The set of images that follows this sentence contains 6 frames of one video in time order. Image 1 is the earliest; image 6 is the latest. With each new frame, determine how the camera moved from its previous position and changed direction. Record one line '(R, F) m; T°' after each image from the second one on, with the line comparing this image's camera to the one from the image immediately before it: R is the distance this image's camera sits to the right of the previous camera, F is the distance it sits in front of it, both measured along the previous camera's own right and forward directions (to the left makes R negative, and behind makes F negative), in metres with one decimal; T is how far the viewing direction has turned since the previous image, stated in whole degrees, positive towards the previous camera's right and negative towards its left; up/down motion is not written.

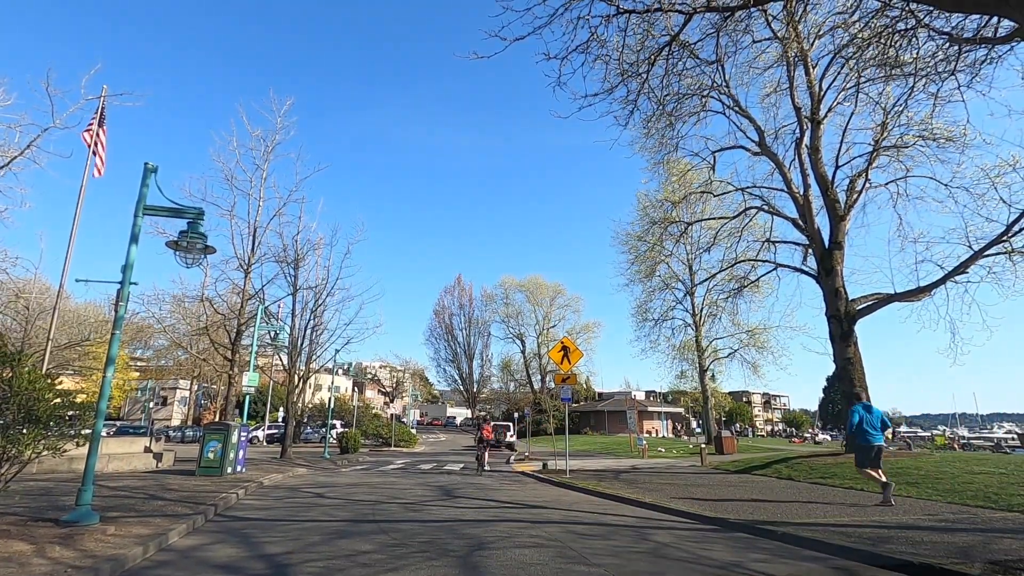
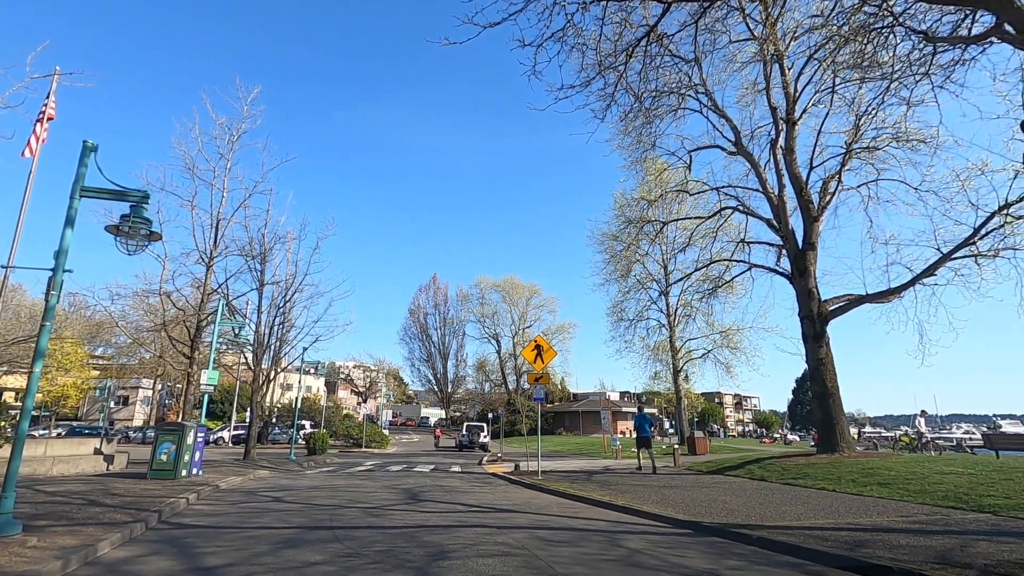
(+0.1, +0.5) m; +2°
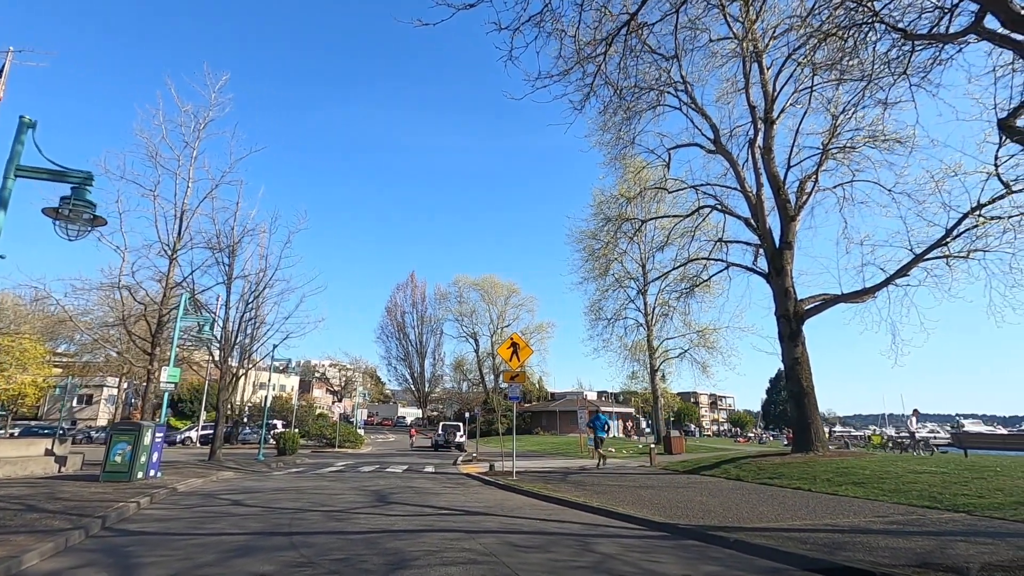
(+0.1, +0.4) m; +2°
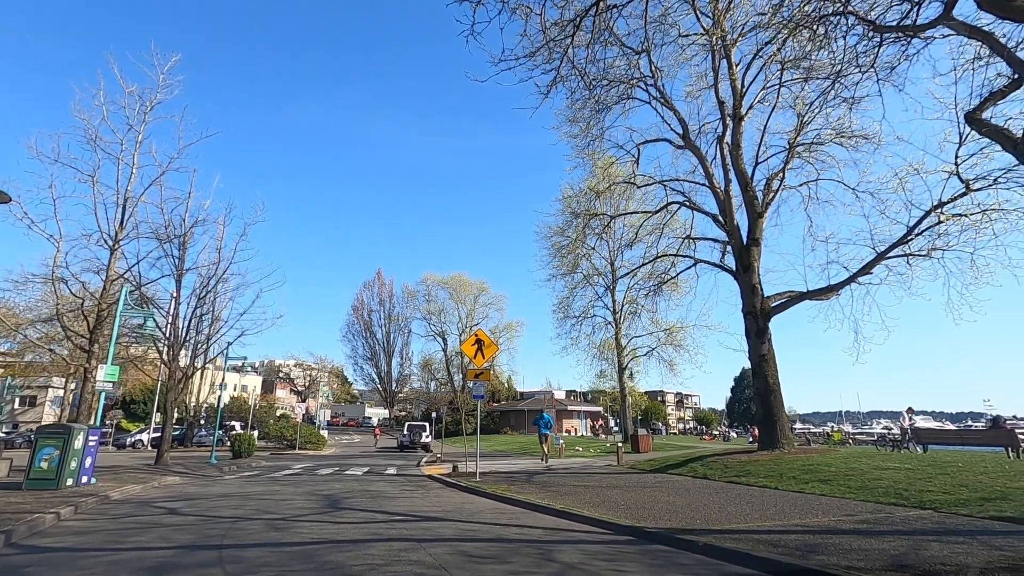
(+0.2, +0.6) m; +3°
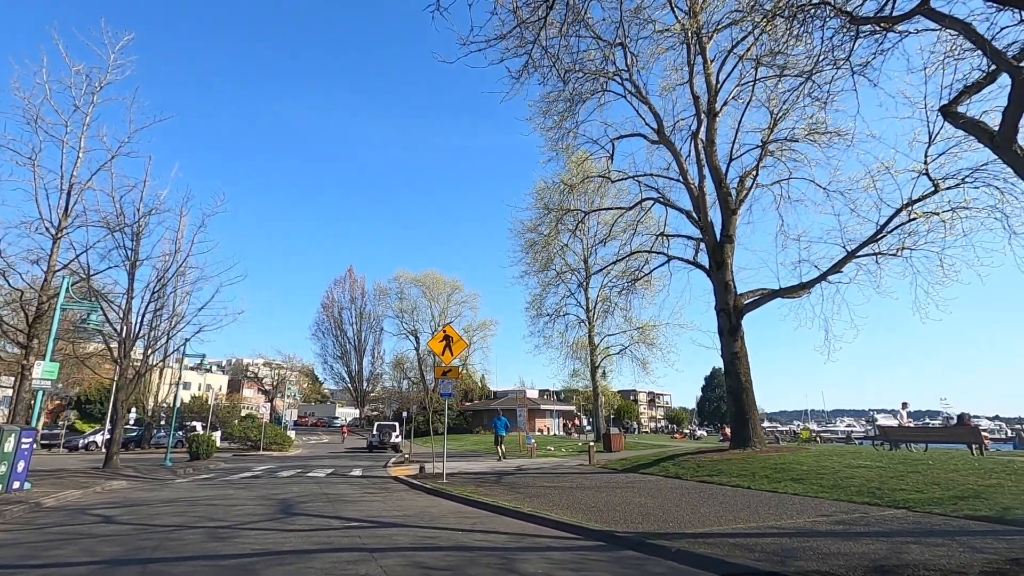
(+0.1, +0.5) m; +3°
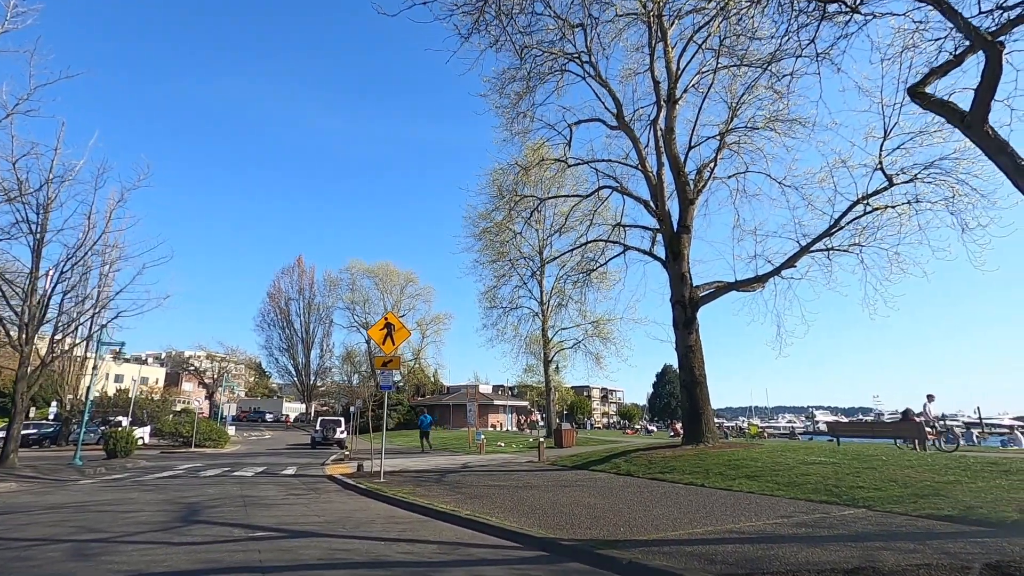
(+0.3, +1.0) m; +5°
